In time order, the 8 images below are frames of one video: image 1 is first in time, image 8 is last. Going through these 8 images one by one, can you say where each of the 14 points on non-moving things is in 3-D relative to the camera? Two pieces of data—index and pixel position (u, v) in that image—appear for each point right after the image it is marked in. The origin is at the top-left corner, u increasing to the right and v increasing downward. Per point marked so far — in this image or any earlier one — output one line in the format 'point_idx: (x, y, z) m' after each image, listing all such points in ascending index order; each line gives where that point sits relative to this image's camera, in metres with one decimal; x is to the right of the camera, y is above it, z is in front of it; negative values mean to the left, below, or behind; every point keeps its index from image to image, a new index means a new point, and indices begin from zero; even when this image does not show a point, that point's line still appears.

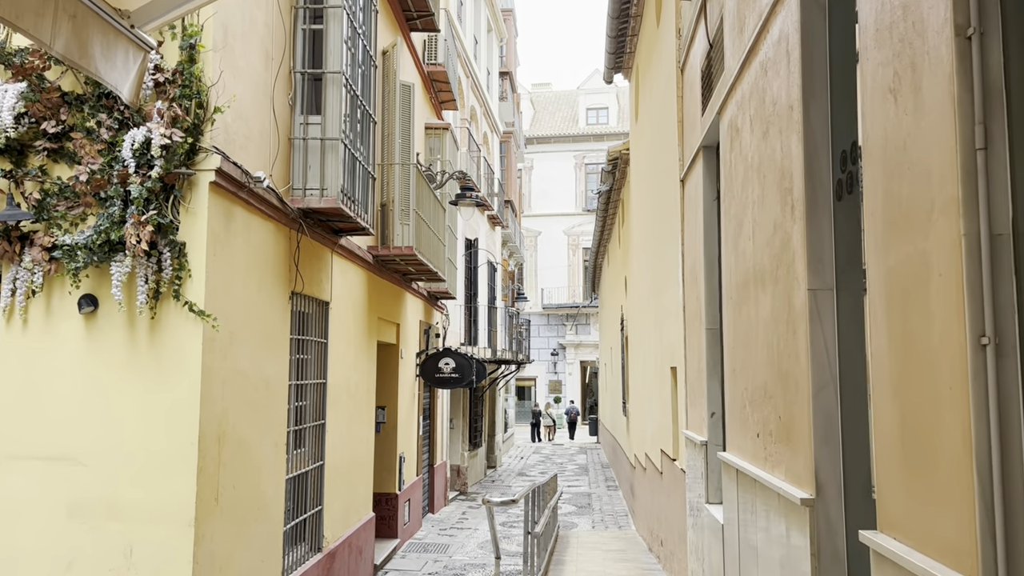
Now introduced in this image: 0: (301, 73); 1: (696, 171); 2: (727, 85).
0: (-1.9, +1.9, +7.4) m
1: (+1.4, +0.9, +6.5) m
2: (+1.3, +1.2, +5.1) m
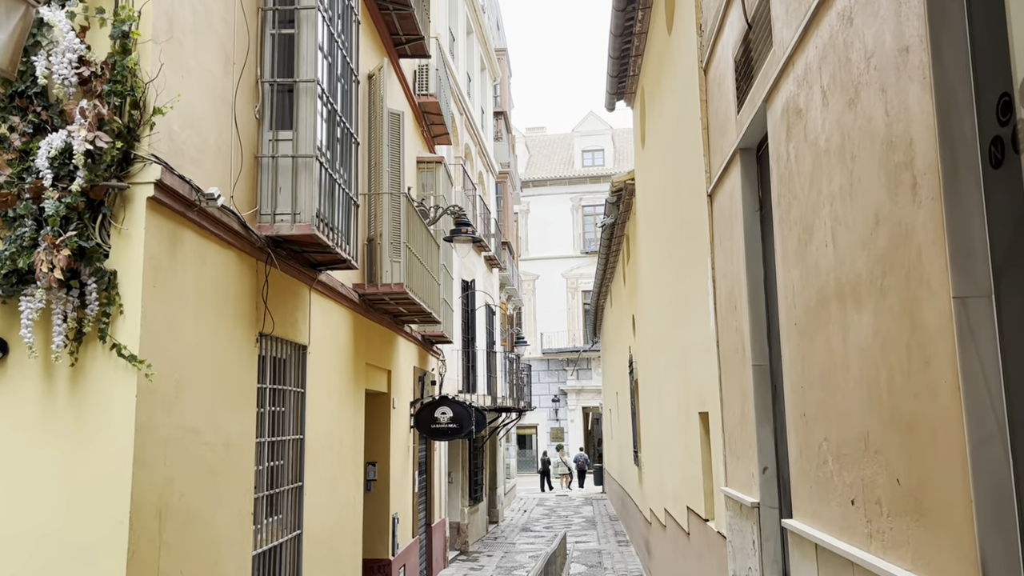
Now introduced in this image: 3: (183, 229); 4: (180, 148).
0: (-1.9, +1.6, +6.5) m
1: (+1.4, +0.7, +5.6) m
2: (+1.3, +1.1, +4.2) m
3: (-2.0, +0.4, +5.0) m
4: (-2.0, +0.8, +5.0) m
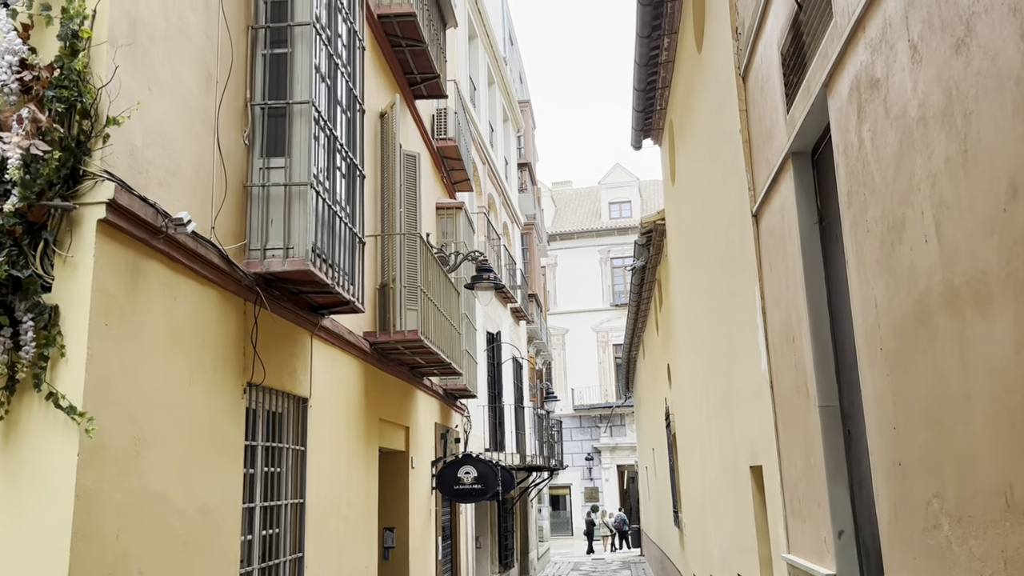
0: (-1.8, +1.3, +5.9) m
1: (+1.5, +0.6, +4.8) m
2: (+1.3, +1.0, +3.5) m
3: (-1.9, +0.2, +4.3) m
4: (-1.9, +0.6, +4.3) m
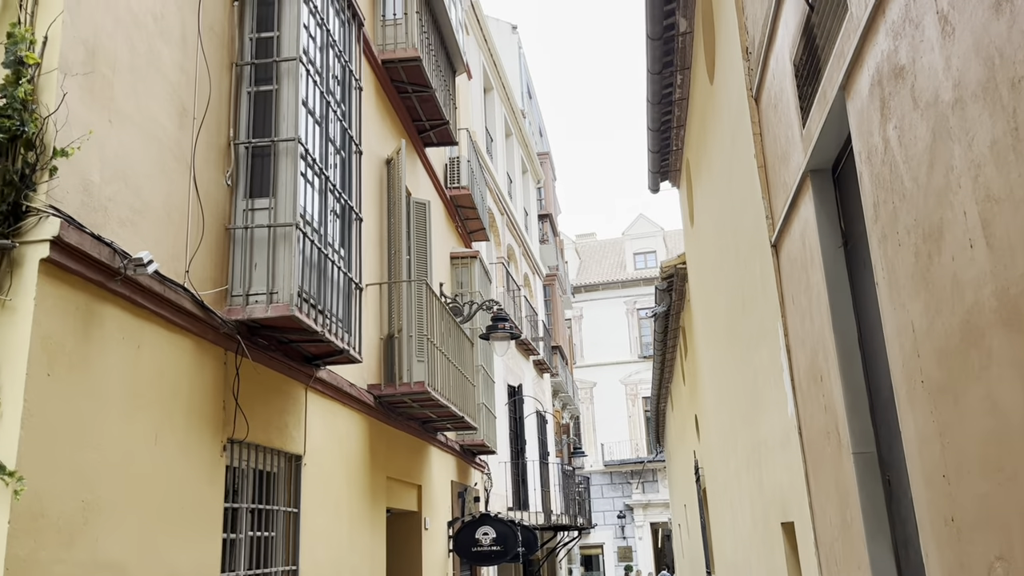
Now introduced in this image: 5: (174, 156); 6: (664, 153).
0: (-1.8, +1.0, +5.6) m
1: (+1.5, +0.4, +4.4) m
2: (+1.2, +1.0, +3.0) m
3: (-1.9, -0.1, +4.0) m
4: (-2.0, +0.4, +4.0) m
5: (-1.9, +0.8, +4.8) m
6: (+2.2, +1.9, +12.0) m
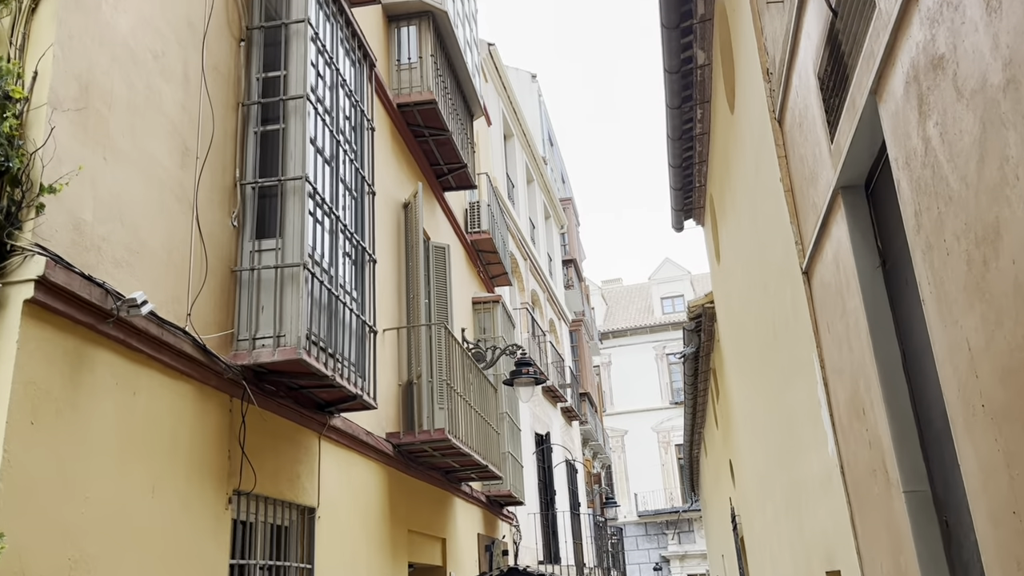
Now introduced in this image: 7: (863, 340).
0: (-1.7, +0.7, +5.4) m
1: (+1.5, +0.3, +4.1) m
2: (+1.2, +0.9, +2.8) m
3: (-1.9, -0.3, +3.8) m
4: (-1.9, +0.2, +3.8) m
5: (-1.9, +0.5, +4.7) m
6: (+2.4, +1.4, +11.7) m
7: (+1.6, -0.2, +3.7) m
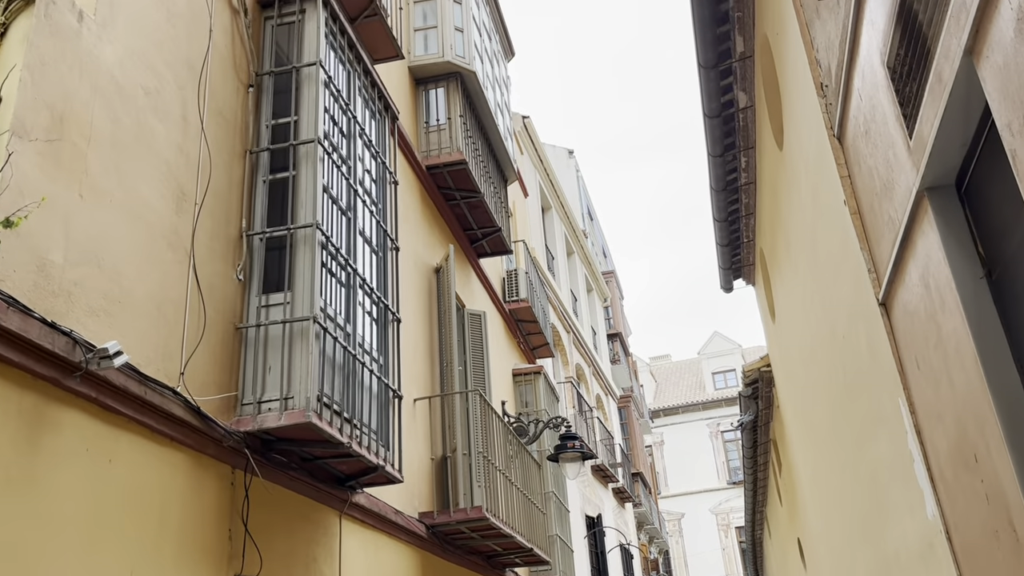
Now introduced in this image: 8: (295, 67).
0: (-1.5, +0.3, +5.0) m
1: (+1.7, +0.2, +3.4) m
2: (+1.3, +0.9, +2.3) m
3: (-1.8, -0.5, +3.3) m
4: (-1.8, 0.0, +3.4) m
5: (-1.7, +0.2, +4.2) m
6: (+2.9, +0.5, +11.1) m
7: (+1.7, -0.3, +3.1) m
8: (-1.4, +1.4, +5.4) m
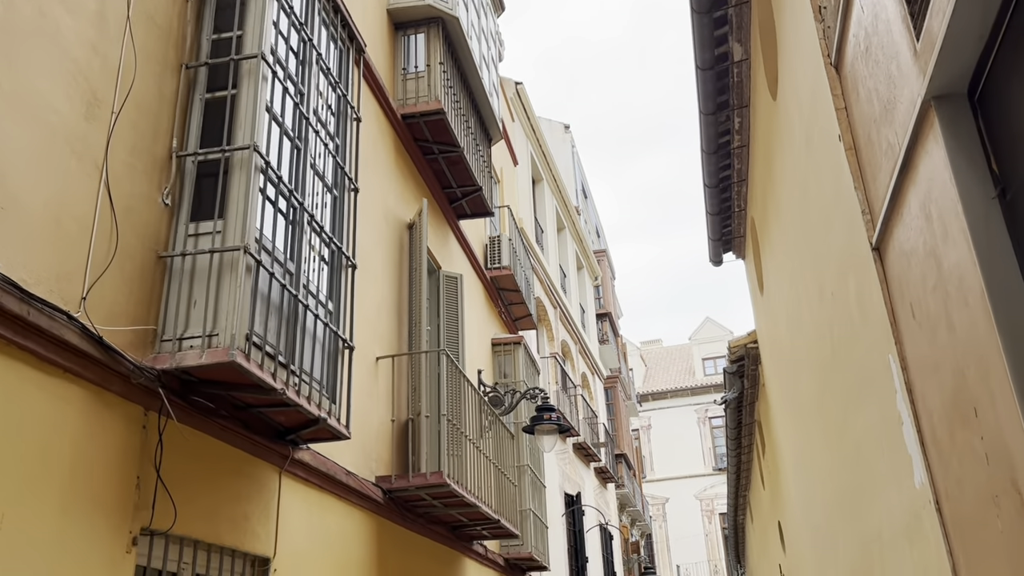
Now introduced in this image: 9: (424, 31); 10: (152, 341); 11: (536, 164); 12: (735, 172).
0: (-1.7, +0.7, +4.5) m
1: (+1.4, +0.4, +3.0) m
2: (+1.1, +1.1, +1.8) m
3: (-2.0, -0.1, +2.8) m
4: (-2.0, +0.4, +2.9) m
5: (-1.9, +0.6, +3.7) m
6: (+2.7, +0.9, +10.6) m
7: (+1.4, -0.1, +2.6) m
8: (-1.6, +1.8, +4.9) m
9: (-1.0, +2.8, +9.2) m
10: (-1.8, -0.3, +4.1) m
11: (+0.6, +2.8, +19.3) m
12: (+2.5, +1.3, +9.5) m
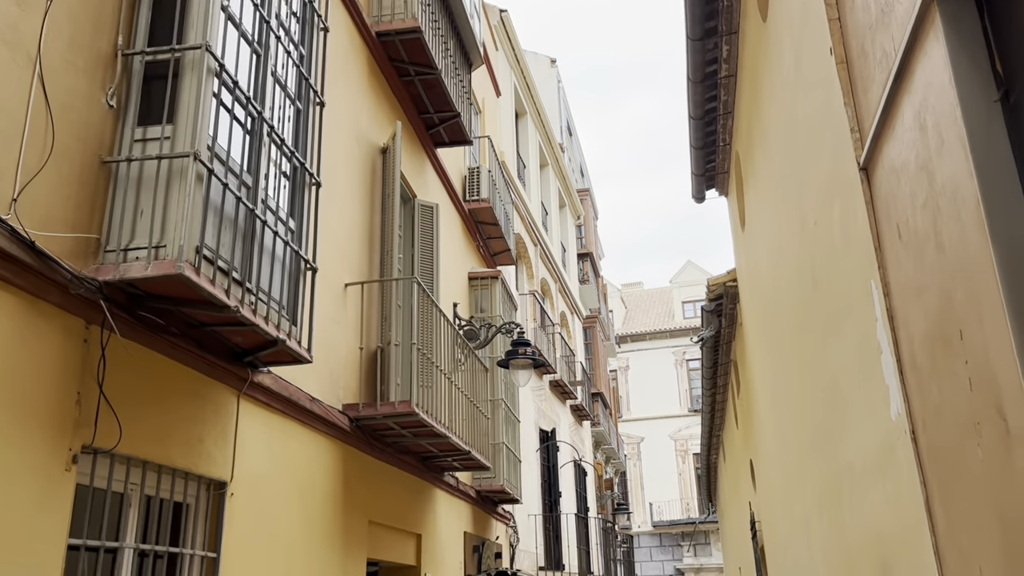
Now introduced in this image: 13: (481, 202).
0: (-1.9, +1.2, +4.2) m
1: (+1.3, +0.7, +2.8) m
2: (+1.0, +1.3, +1.5) m
3: (-2.1, +0.2, +2.5) m
4: (-2.1, +0.7, +2.6) m
5: (-2.1, +1.0, +3.4) m
6: (+2.4, +1.7, +10.4) m
7: (+1.3, +0.2, +2.4) m
8: (-1.7, +2.3, +4.5) m
9: (-1.1, +3.6, +8.7) m
10: (-1.9, +0.2, +3.9) m
11: (+0.2, +4.3, +18.8) m
12: (+2.3, +2.0, +9.2) m
13: (-0.5, +1.2, +12.0) m
